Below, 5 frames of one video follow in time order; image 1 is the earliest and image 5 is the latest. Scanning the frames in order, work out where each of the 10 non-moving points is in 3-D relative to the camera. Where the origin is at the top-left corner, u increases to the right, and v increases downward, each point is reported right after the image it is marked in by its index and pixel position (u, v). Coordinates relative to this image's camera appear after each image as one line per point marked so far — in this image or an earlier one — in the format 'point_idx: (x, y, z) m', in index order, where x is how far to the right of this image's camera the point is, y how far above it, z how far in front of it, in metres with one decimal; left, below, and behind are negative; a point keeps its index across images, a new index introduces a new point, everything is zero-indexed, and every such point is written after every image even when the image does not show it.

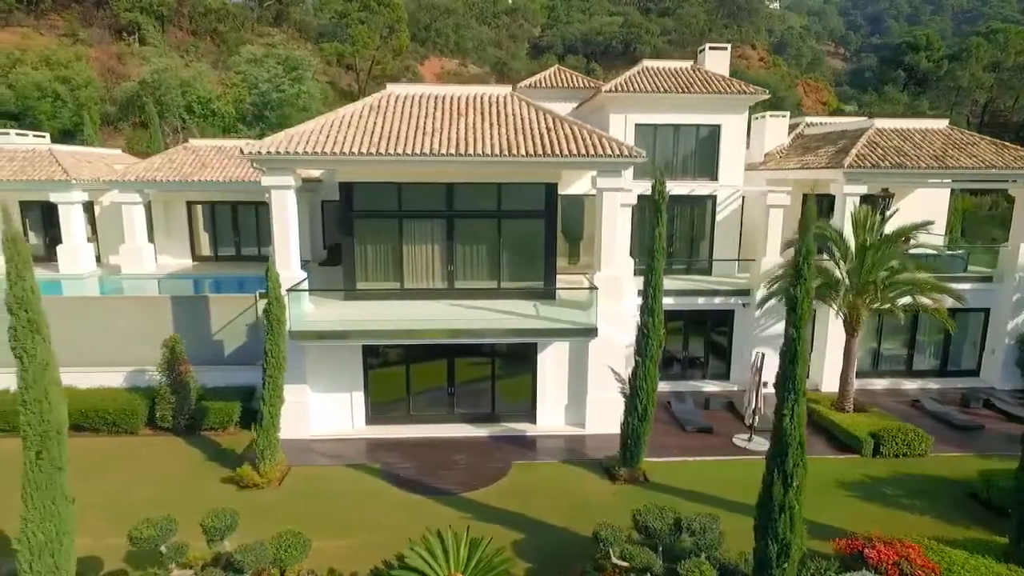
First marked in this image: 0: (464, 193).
0: (-1.1, +2.1, +16.7) m
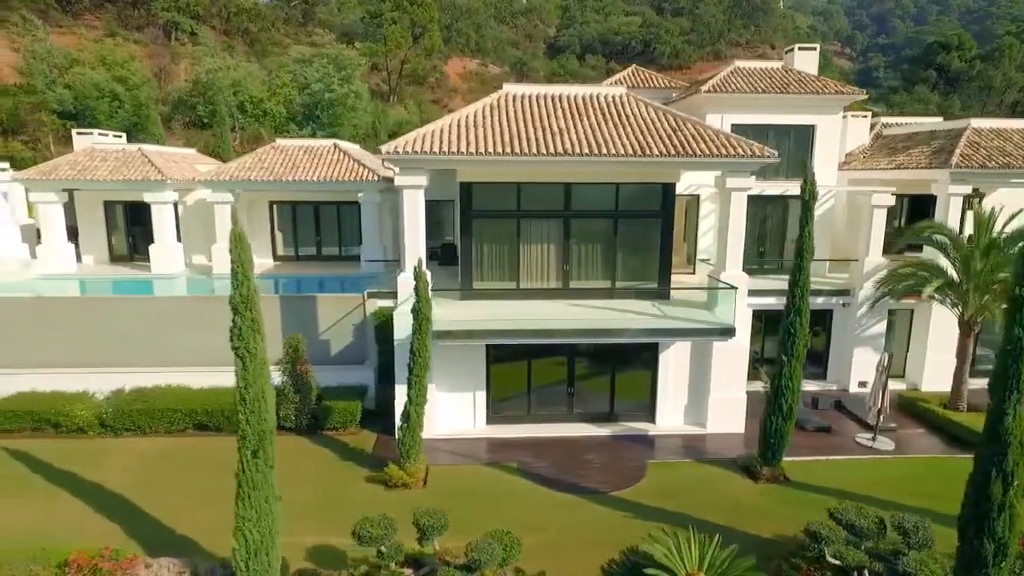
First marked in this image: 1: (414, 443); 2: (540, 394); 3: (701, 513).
0: (+1.6, +2.2, +16.7) m
1: (-1.8, -2.9, +13.6) m
2: (+0.7, -2.4, +16.6) m
3: (+3.2, -3.8, +12.6) m
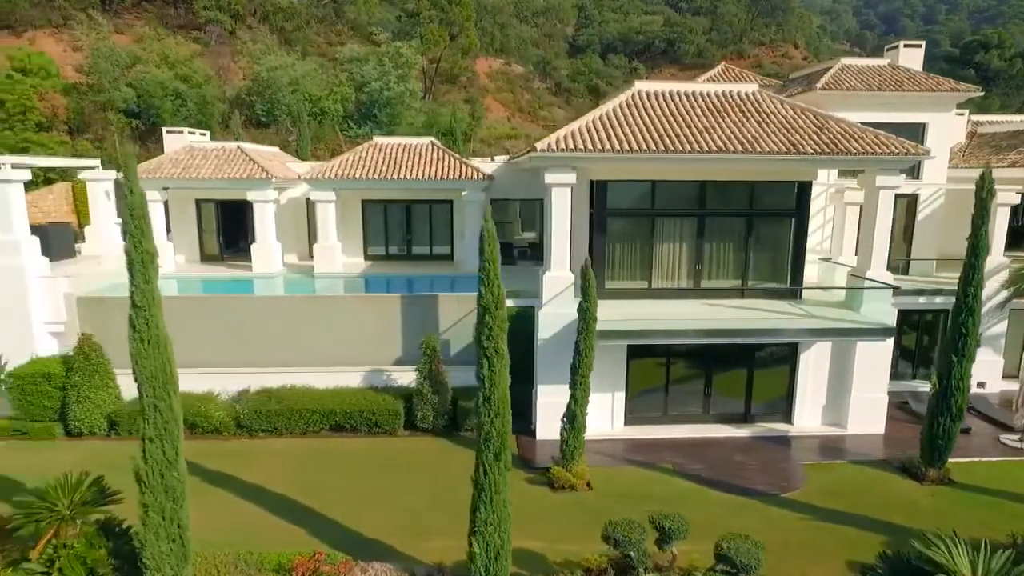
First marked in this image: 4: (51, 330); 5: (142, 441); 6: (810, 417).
0: (+4.6, +2.2, +16.5) m
1: (+1.2, -2.8, +13.4) m
2: (+3.7, -2.4, +16.4) m
3: (+6.2, -3.8, +12.4) m
4: (-10.9, -1.0, +17.4) m
5: (-4.4, -1.8, +8.9) m
6: (+6.6, -2.9, +16.5) m
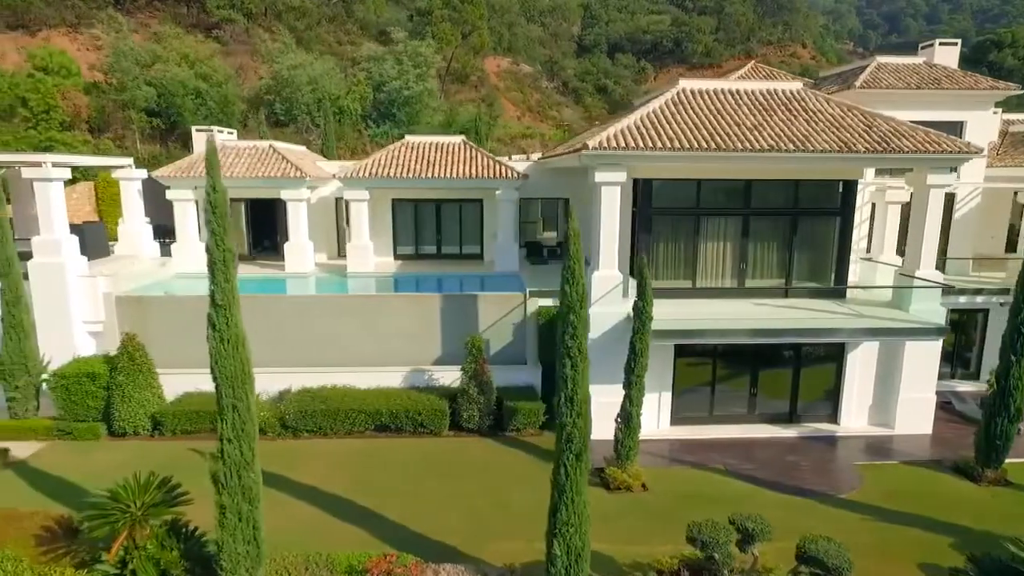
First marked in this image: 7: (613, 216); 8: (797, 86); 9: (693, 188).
0: (+5.6, +2.2, +16.4) m
1: (+2.2, -2.8, +13.3) m
2: (+4.6, -2.4, +16.3) m
3: (+7.2, -3.8, +12.3) m
4: (-9.9, -1.0, +17.3) m
5: (-3.5, -1.8, +8.8) m
6: (+7.6, -2.9, +16.4) m
7: (+2.0, +1.5, +14.9) m
8: (+6.6, +4.7, +17.0) m
9: (+4.0, +2.2, +16.3) m
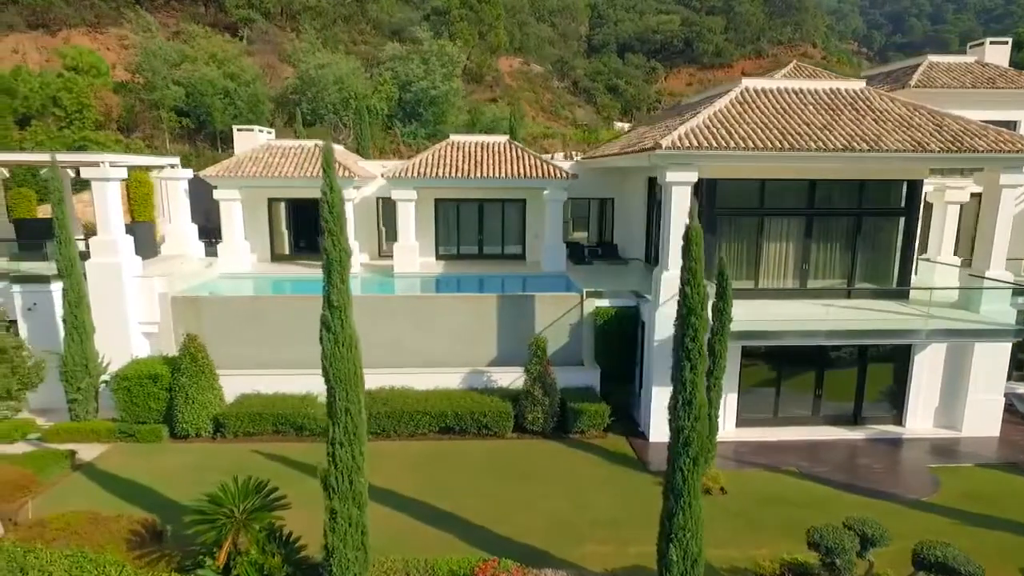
0: (+7.0, +2.2, +16.3) m
1: (+3.6, -2.8, +13.2) m
2: (+6.0, -2.4, +16.2) m
3: (+8.6, -3.8, +12.1) m
4: (-8.5, -1.0, +17.2) m
5: (-2.1, -1.8, +8.6) m
6: (+9.0, -2.9, +16.2) m
7: (+3.4, +1.4, +14.7) m
8: (+7.9, +4.7, +16.9) m
9: (+5.4, +2.2, +16.2) m
